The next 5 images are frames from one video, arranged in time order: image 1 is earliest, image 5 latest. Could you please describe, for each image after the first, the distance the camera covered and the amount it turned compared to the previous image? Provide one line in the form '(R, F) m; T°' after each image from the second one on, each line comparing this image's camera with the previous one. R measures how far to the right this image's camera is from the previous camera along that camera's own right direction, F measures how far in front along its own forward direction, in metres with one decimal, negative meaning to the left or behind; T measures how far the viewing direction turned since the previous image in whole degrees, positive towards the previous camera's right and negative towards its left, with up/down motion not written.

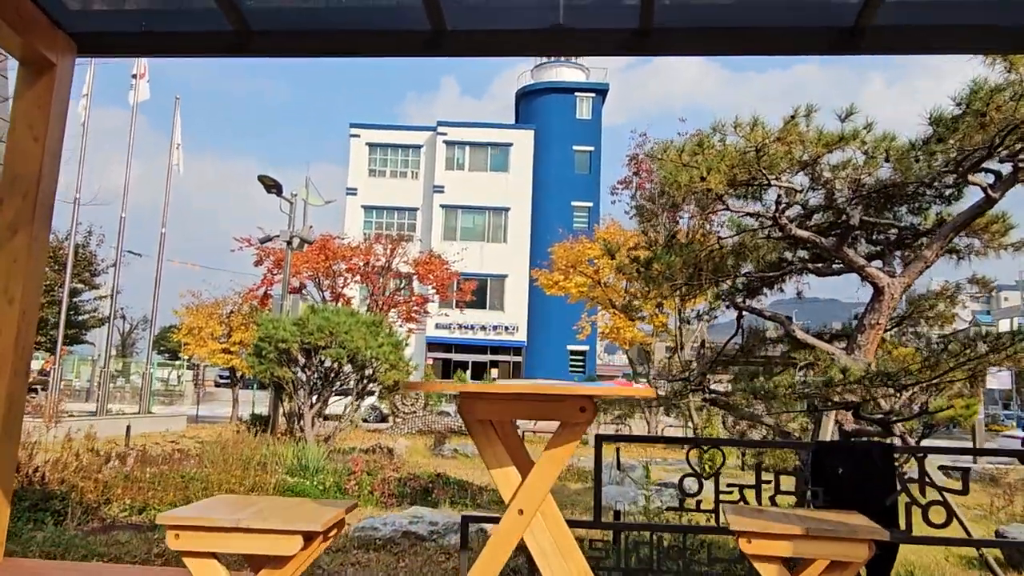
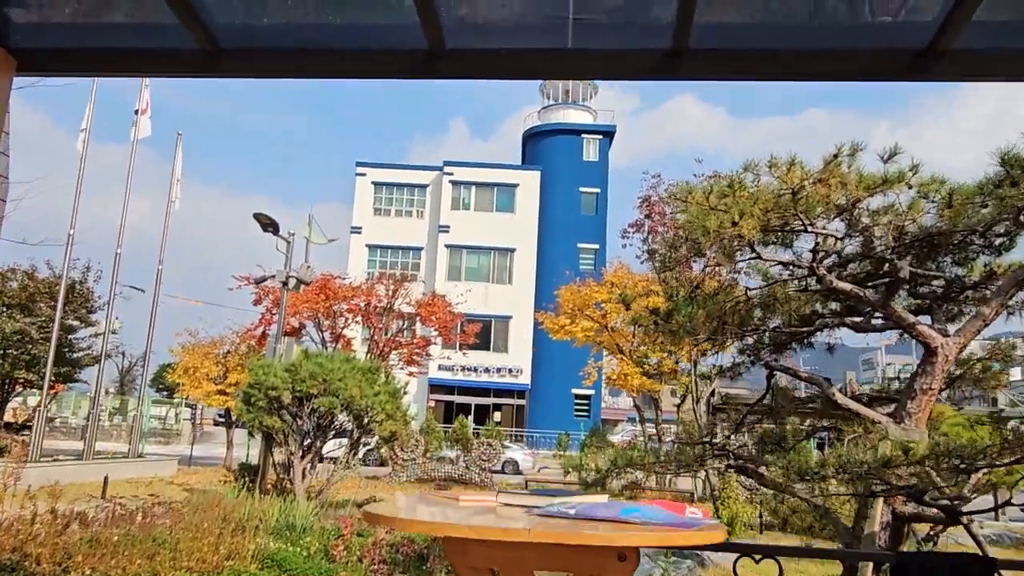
(0.0, +0.5) m; 0°
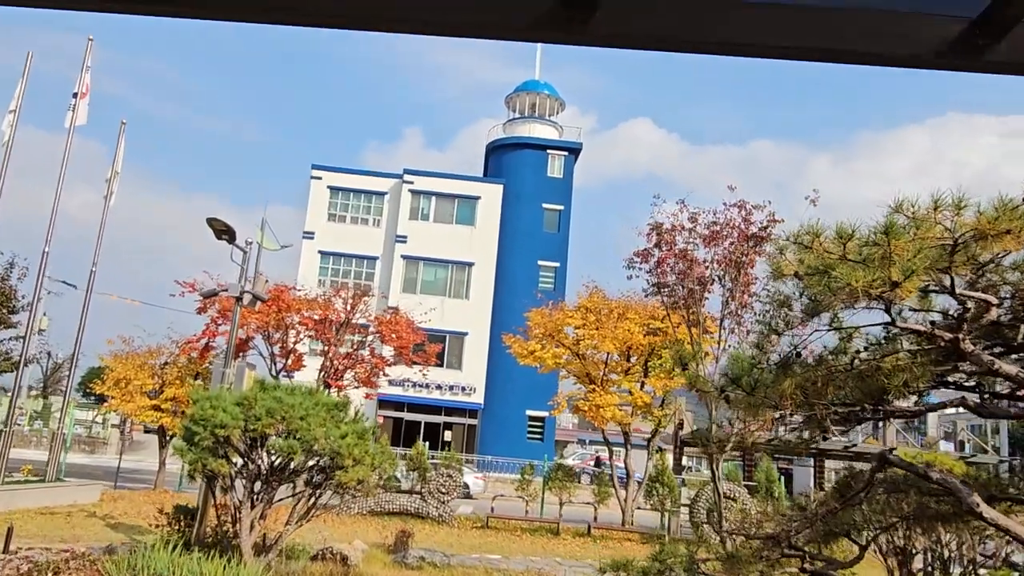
(-0.5, +1.1) m; +4°
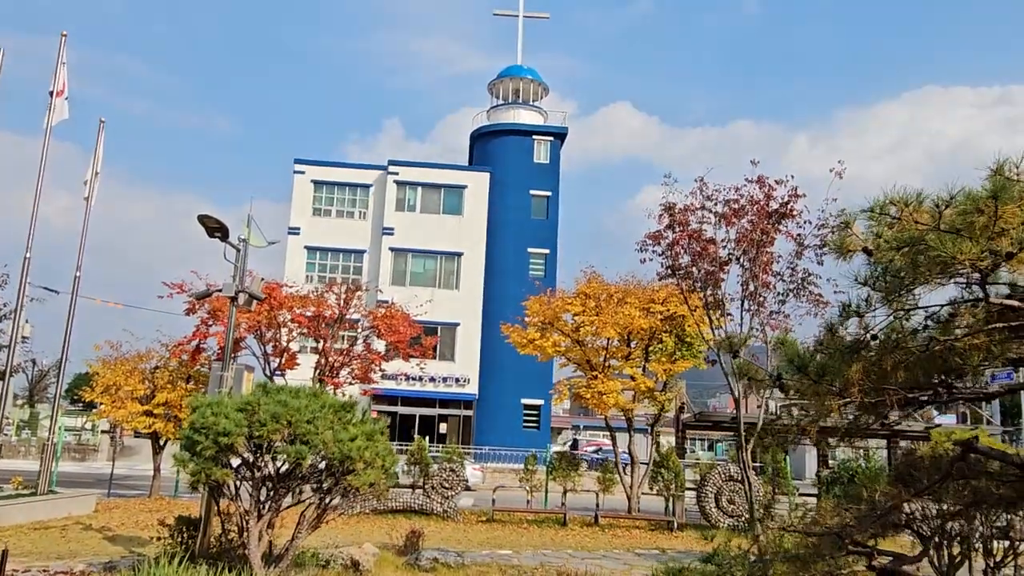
(-0.2, +0.3) m; +1°
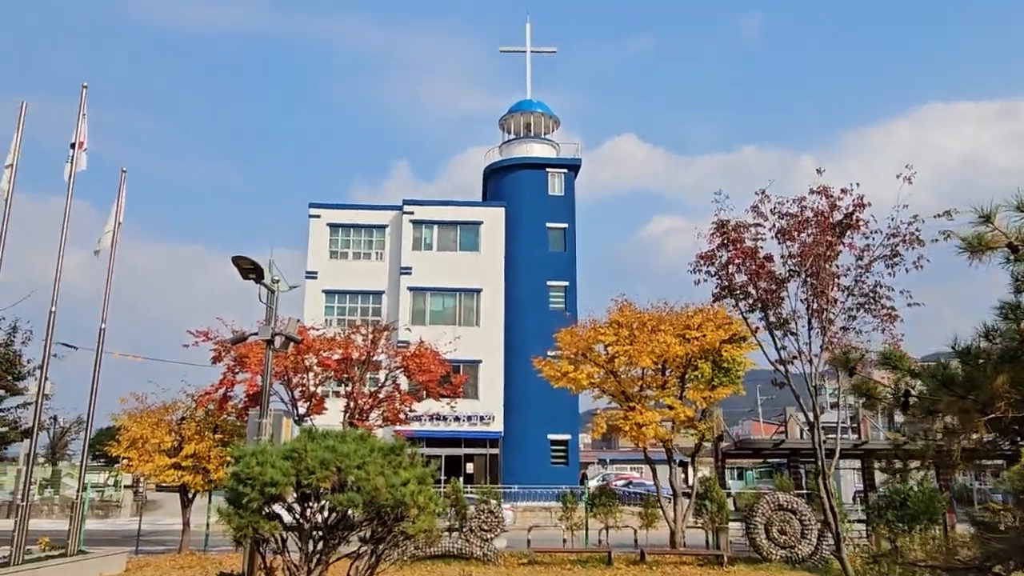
(-0.4, +0.3) m; -1°
